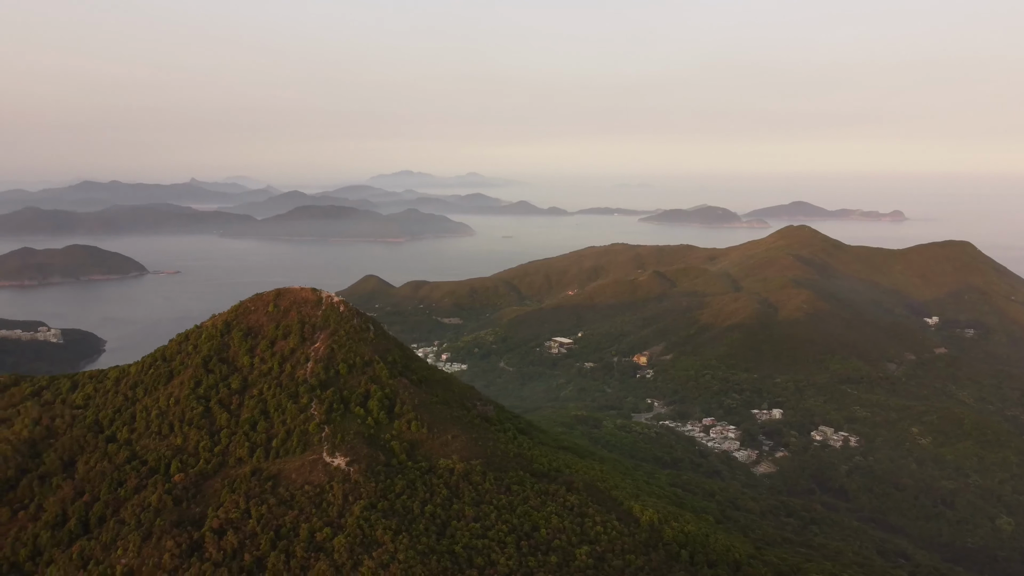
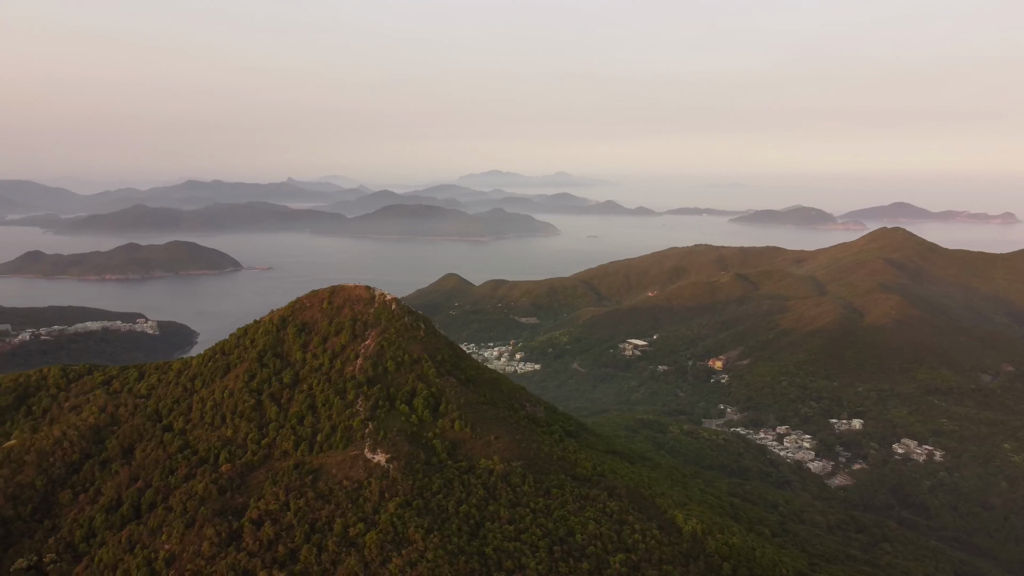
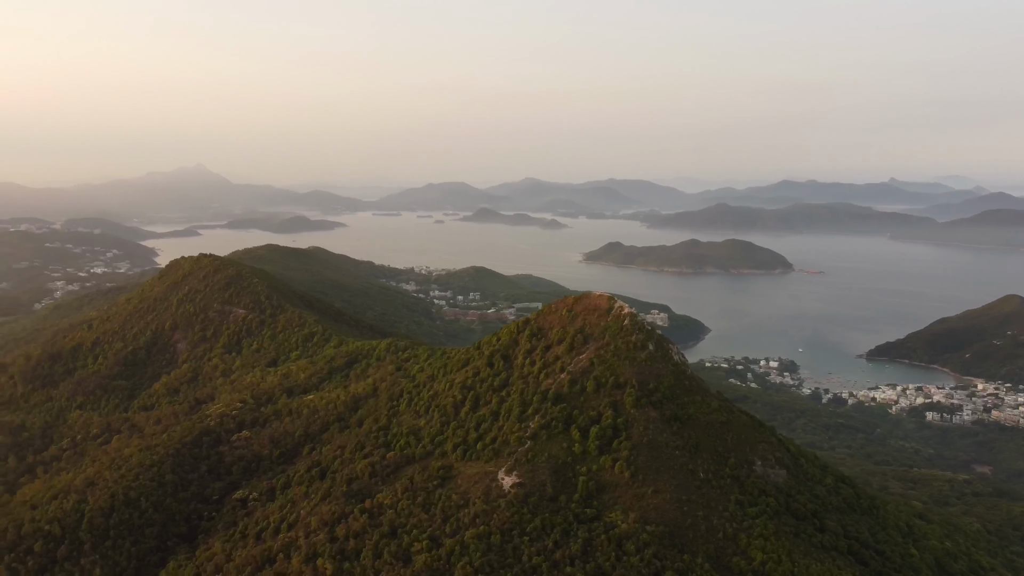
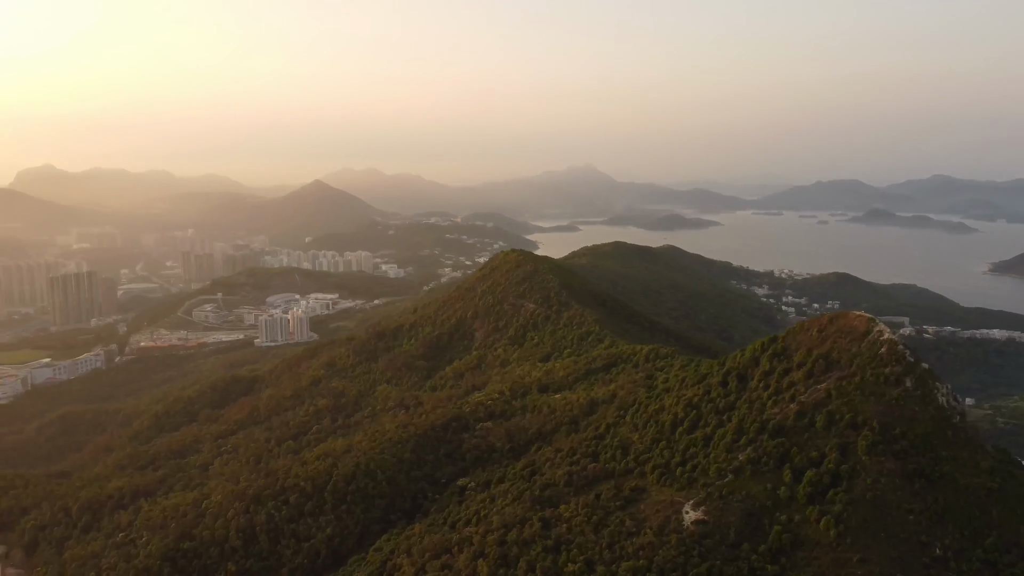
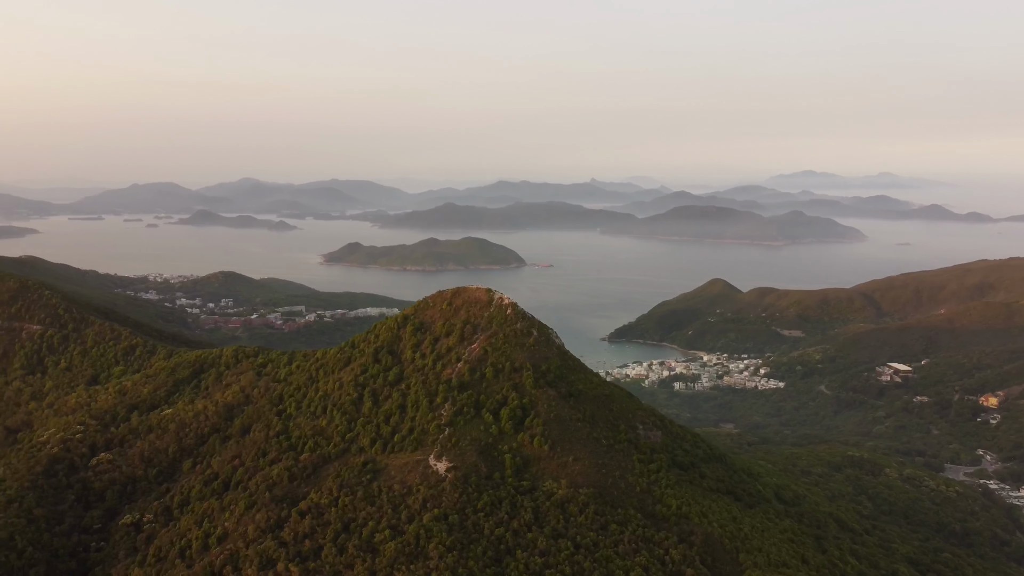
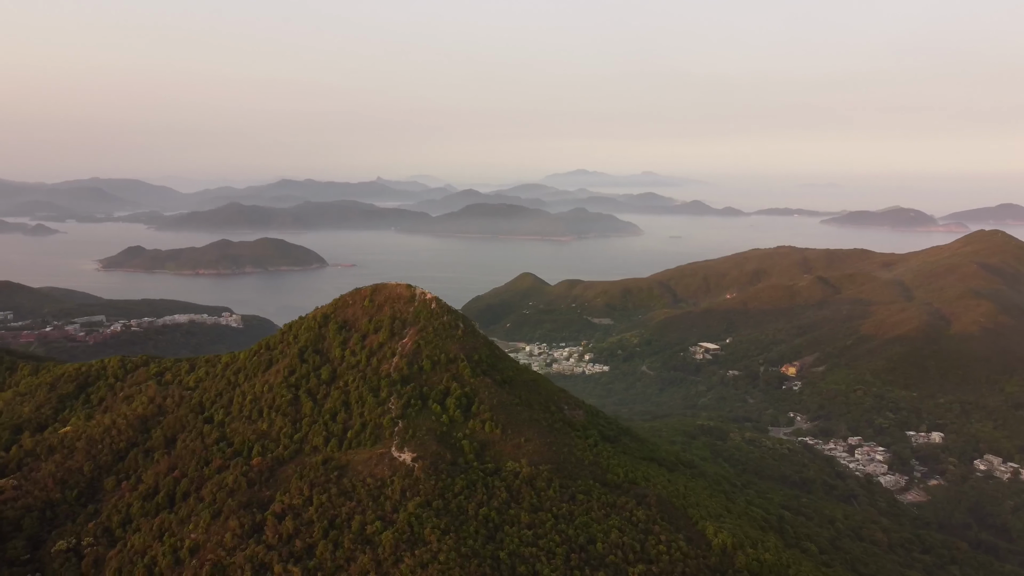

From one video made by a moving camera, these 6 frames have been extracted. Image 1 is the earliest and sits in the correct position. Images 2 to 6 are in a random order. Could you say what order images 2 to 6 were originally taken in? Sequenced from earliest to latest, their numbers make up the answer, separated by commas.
2, 6, 5, 3, 4
